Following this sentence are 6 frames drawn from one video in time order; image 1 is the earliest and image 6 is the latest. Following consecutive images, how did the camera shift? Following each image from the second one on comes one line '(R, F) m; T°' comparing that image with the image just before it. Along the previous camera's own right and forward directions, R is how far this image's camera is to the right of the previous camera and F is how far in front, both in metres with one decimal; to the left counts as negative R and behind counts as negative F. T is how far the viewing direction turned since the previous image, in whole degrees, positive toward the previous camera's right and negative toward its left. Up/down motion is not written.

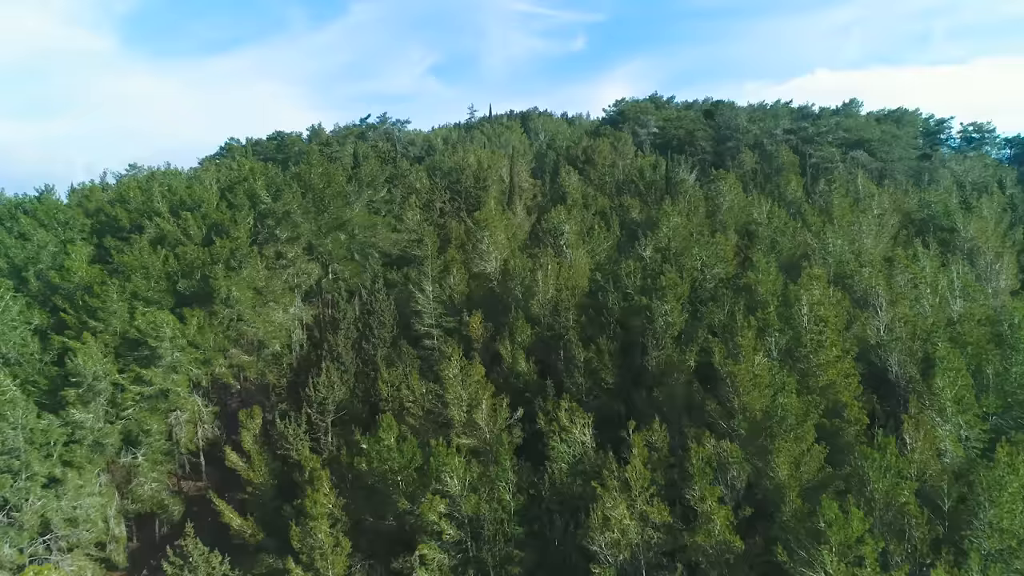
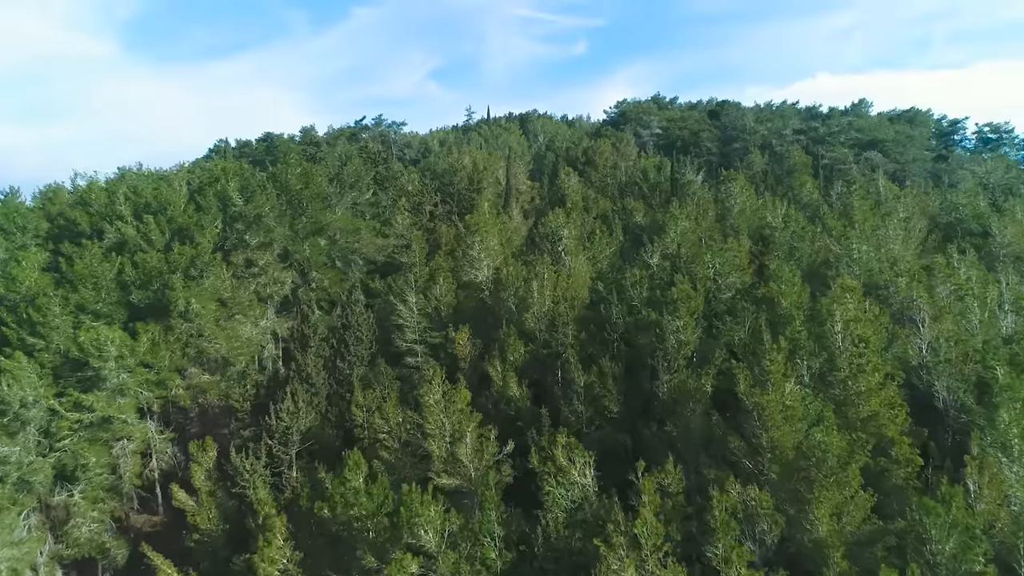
(+0.6, +4.4) m; 0°
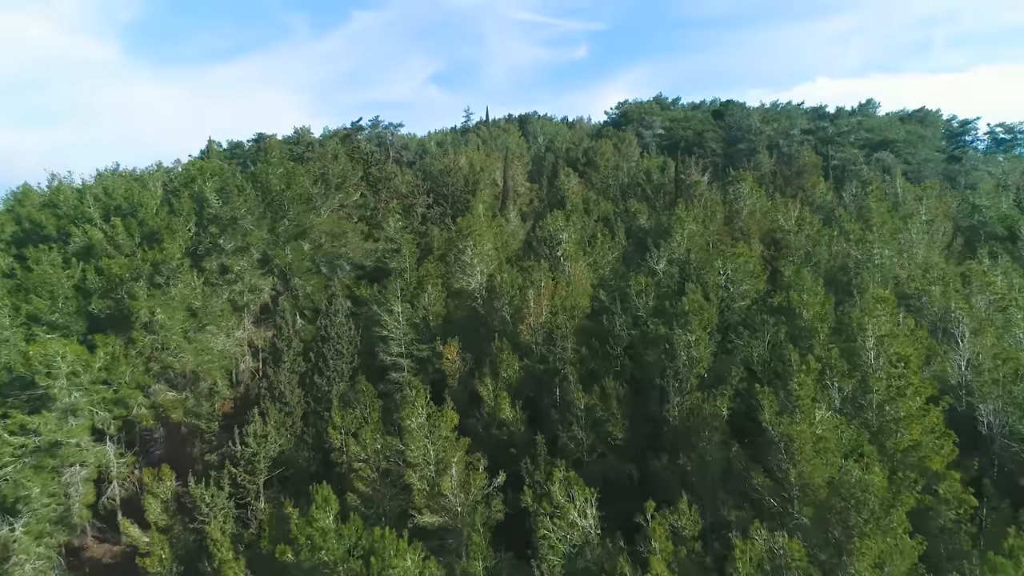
(+0.4, +3.2) m; 0°
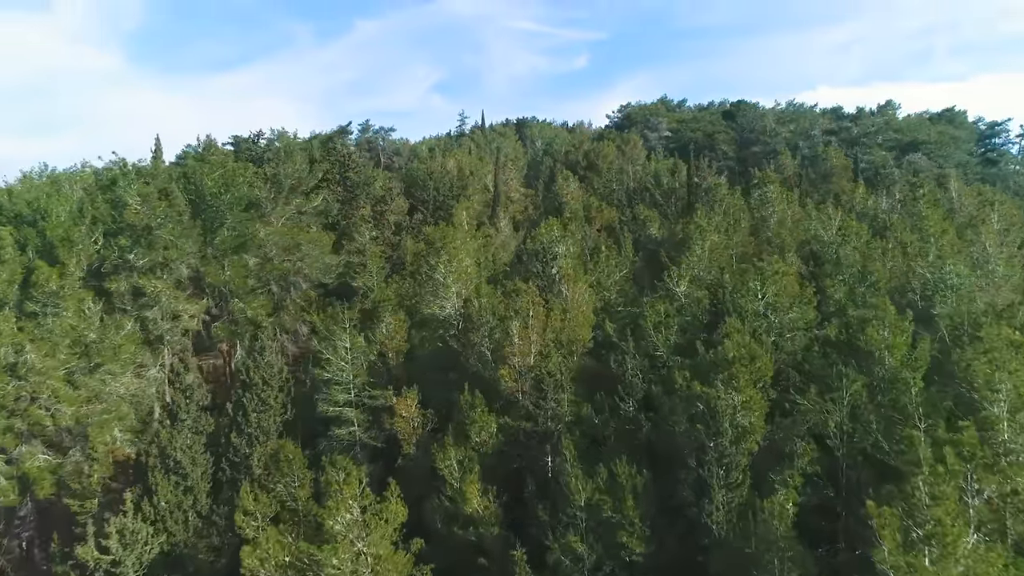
(+1.1, +8.1) m; 0°
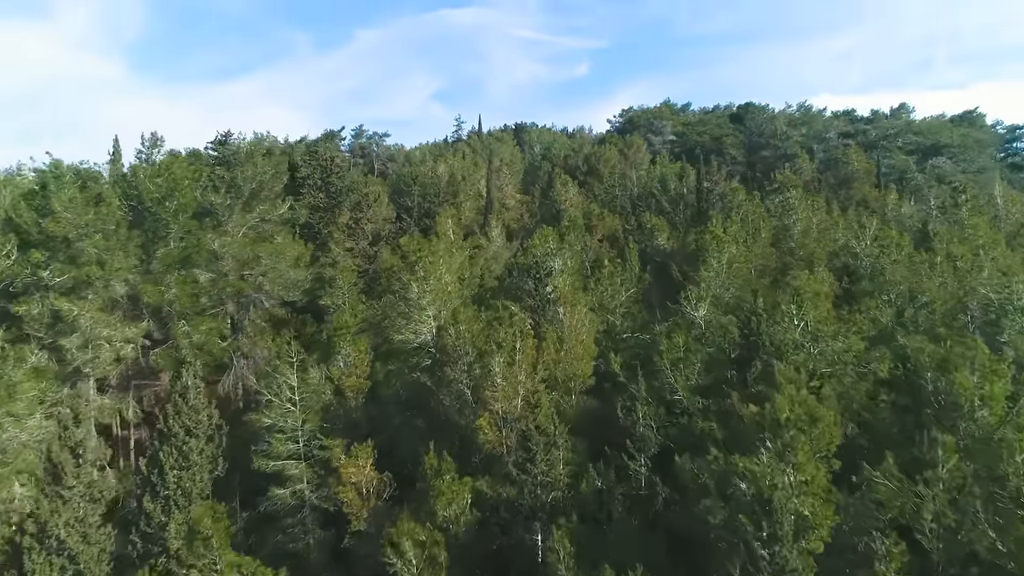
(+0.7, +5.1) m; 0°
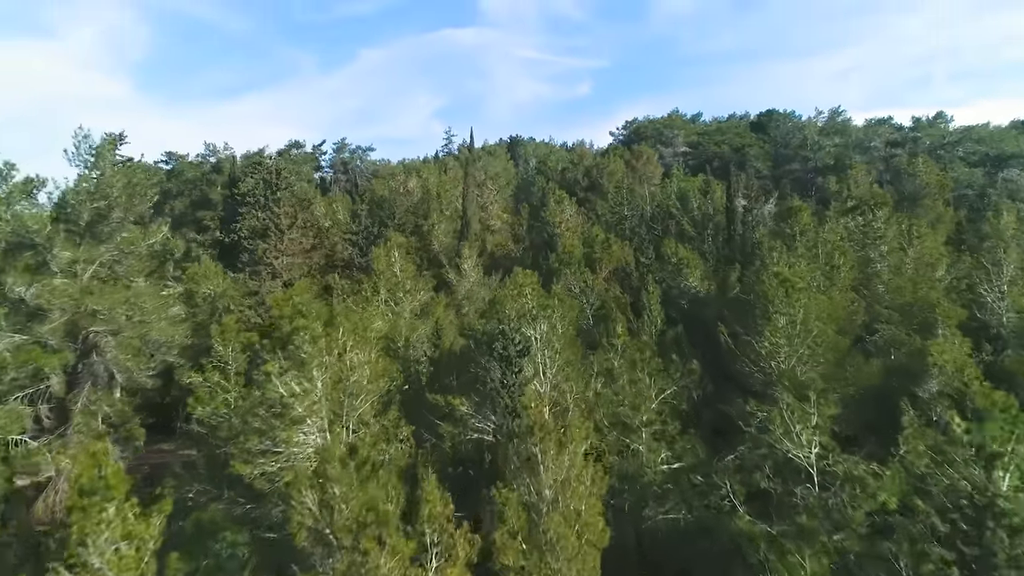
(+1.7, +12.1) m; 0°
